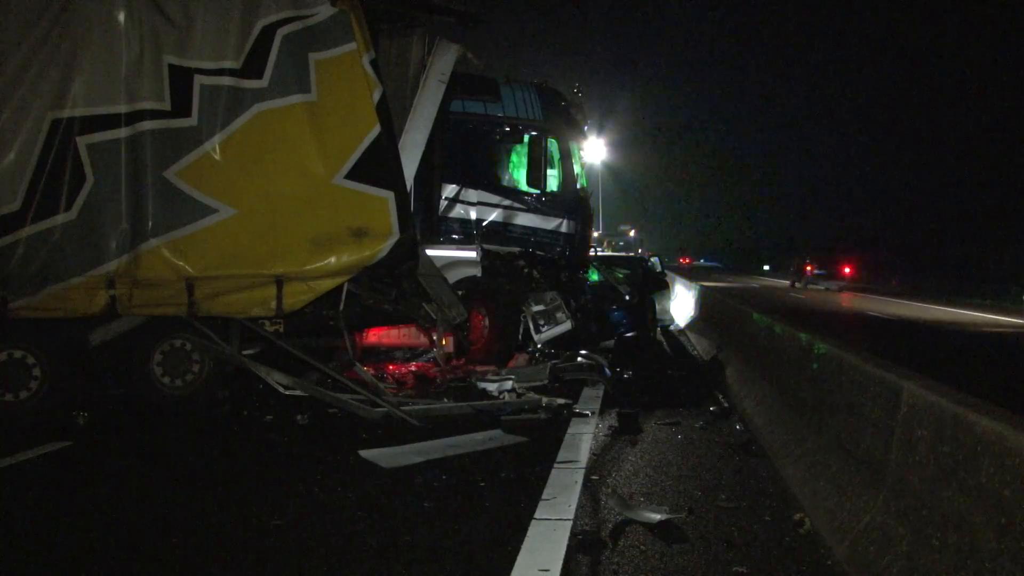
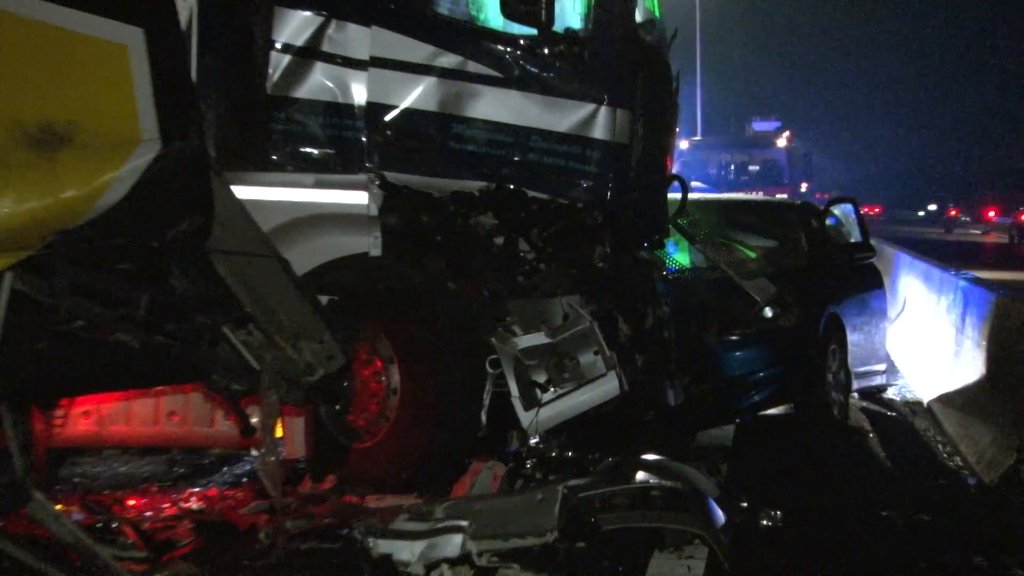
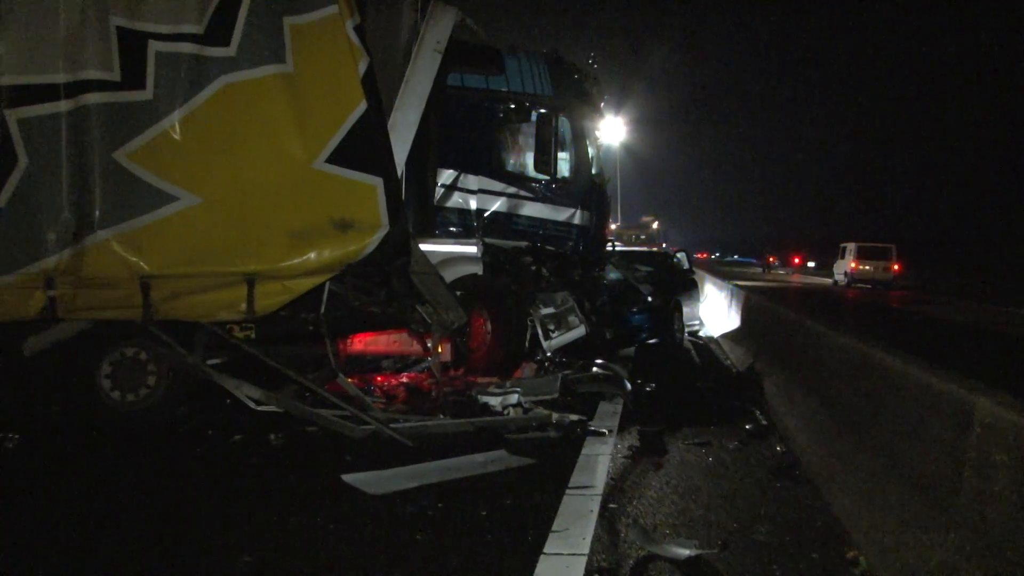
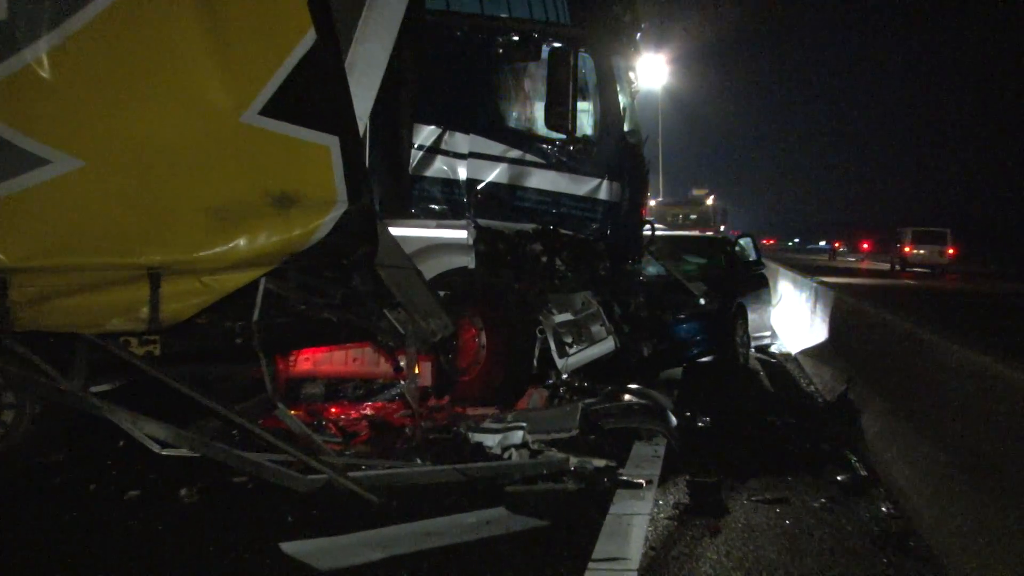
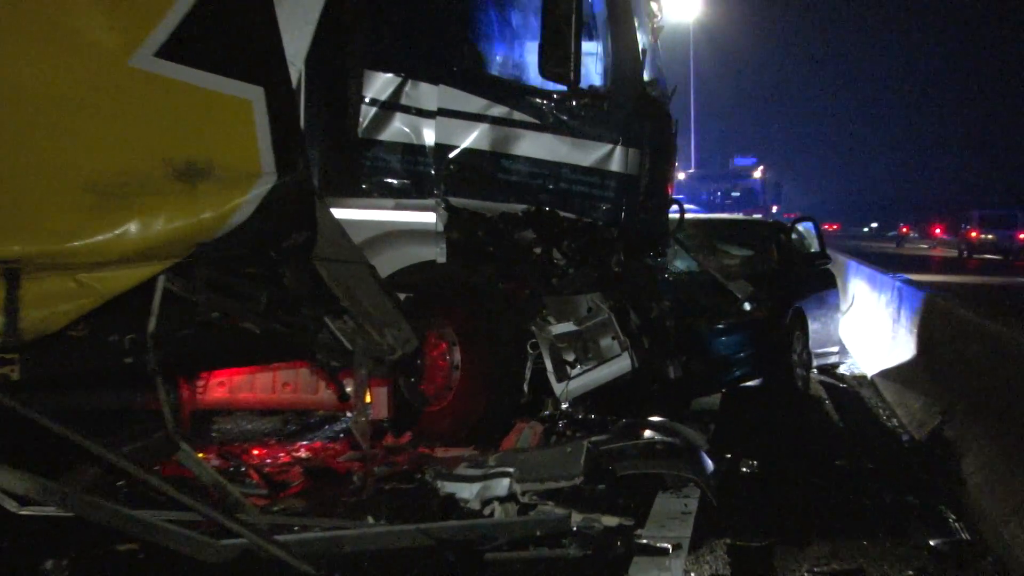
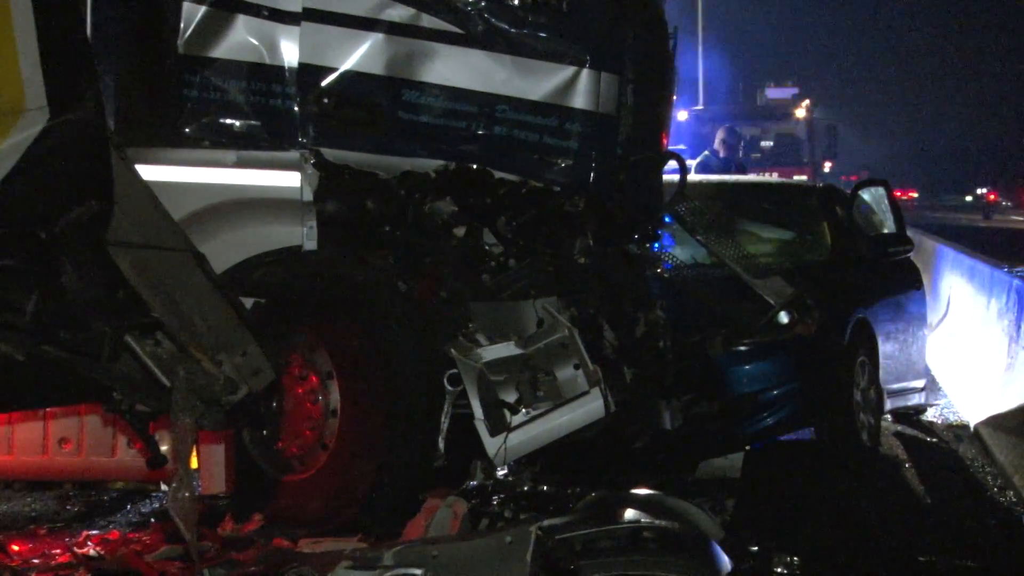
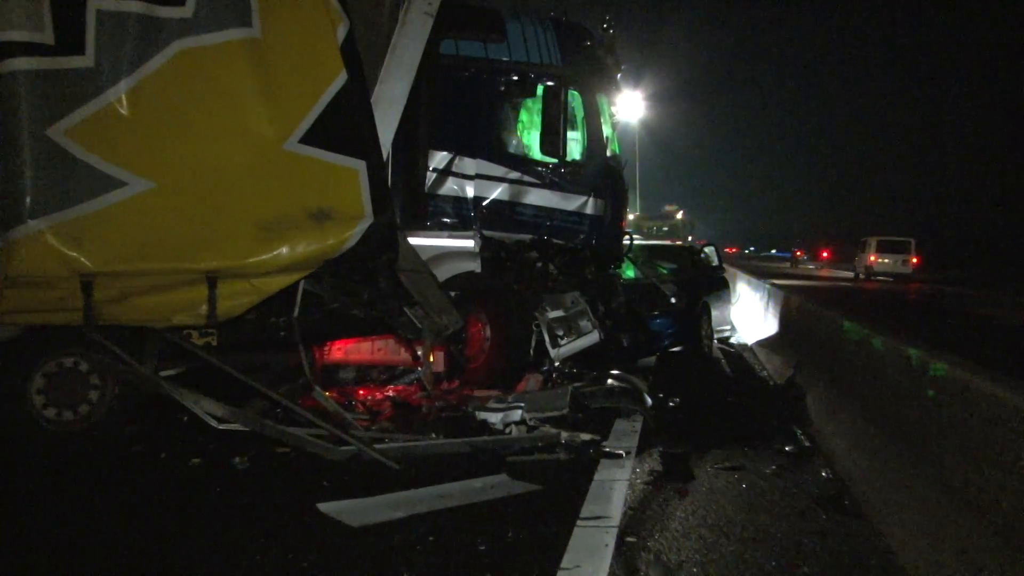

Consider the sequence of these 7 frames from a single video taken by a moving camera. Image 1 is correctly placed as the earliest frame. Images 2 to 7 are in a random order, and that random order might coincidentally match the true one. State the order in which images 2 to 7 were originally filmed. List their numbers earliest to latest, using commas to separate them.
3, 7, 4, 5, 2, 6
